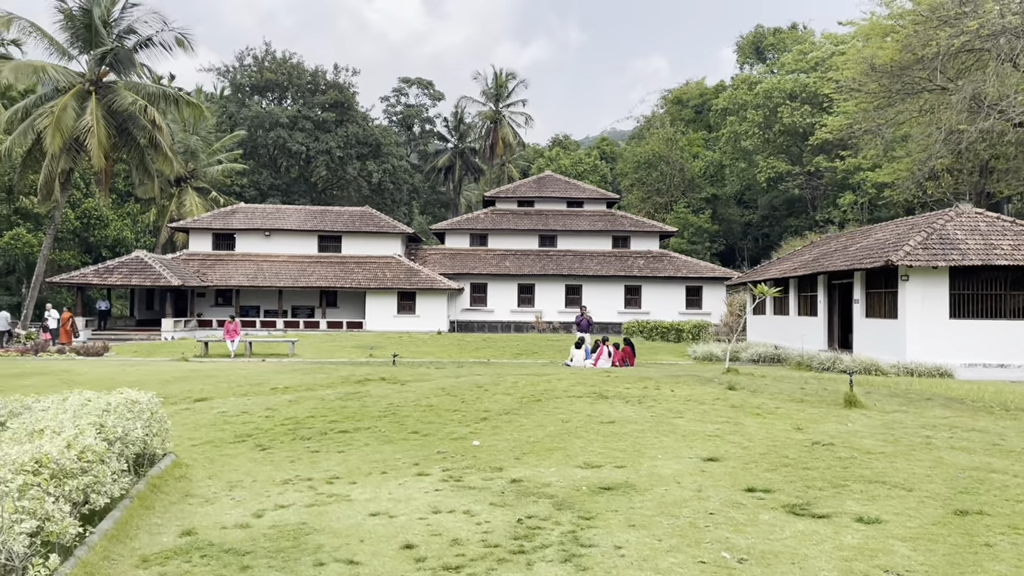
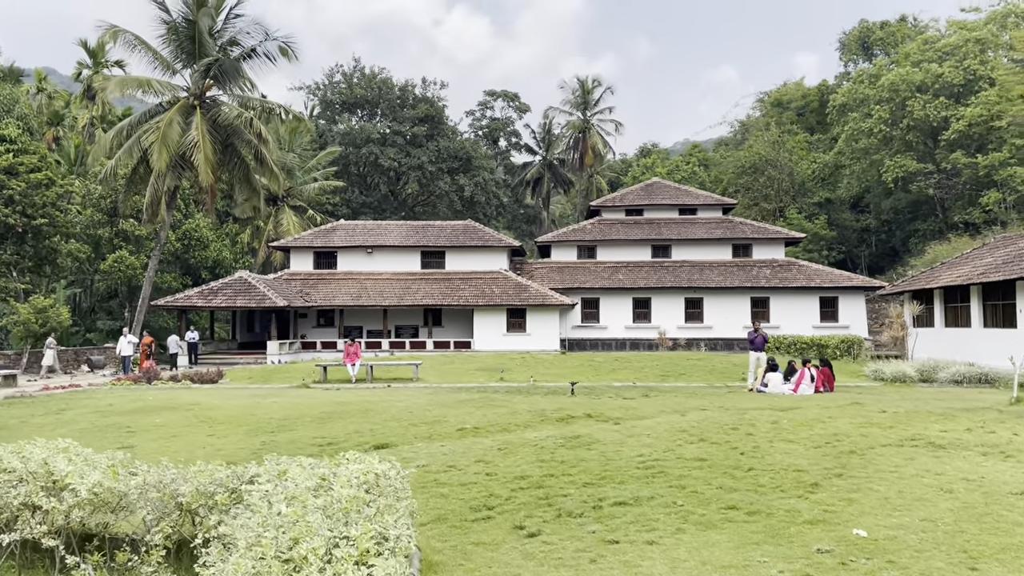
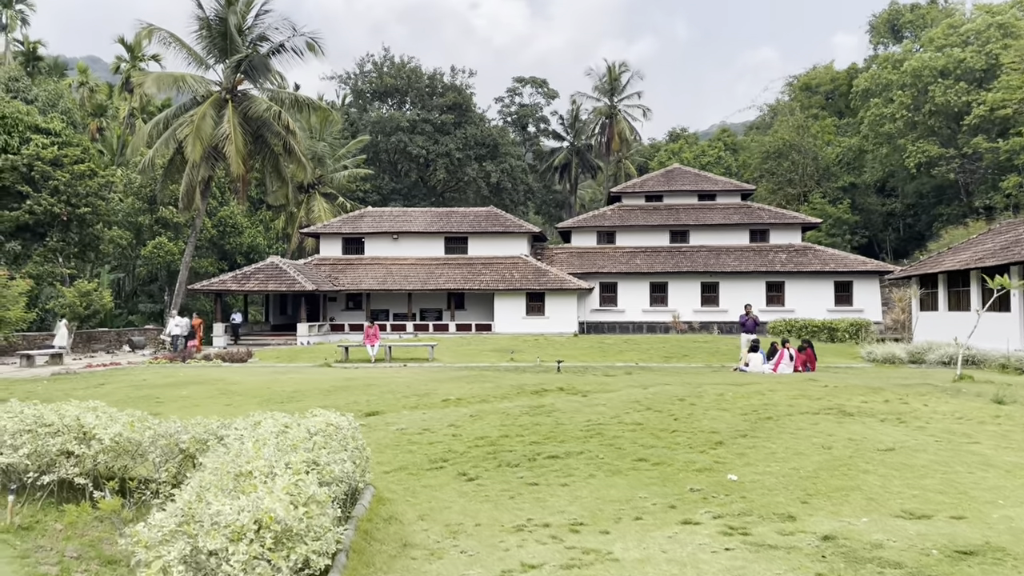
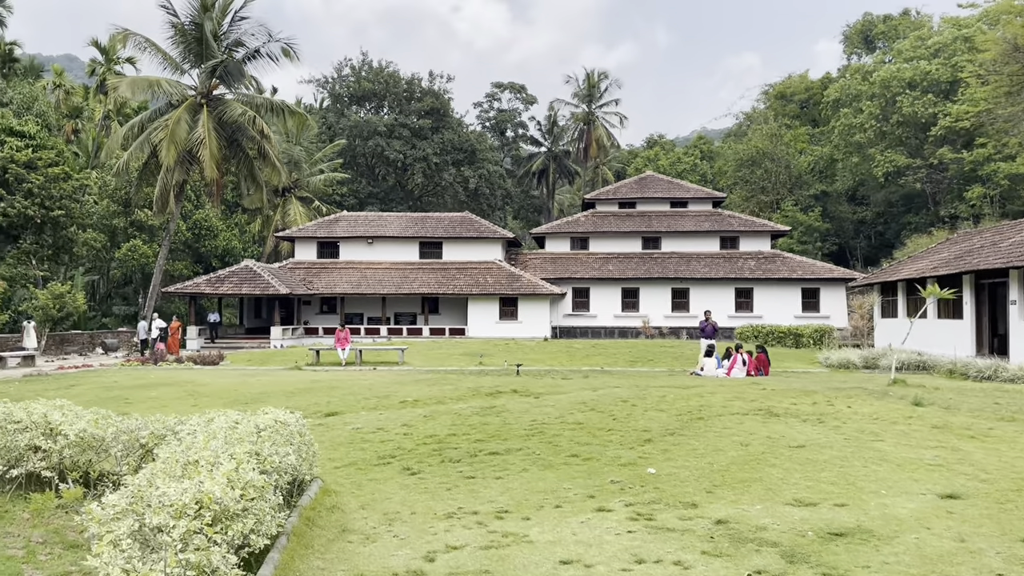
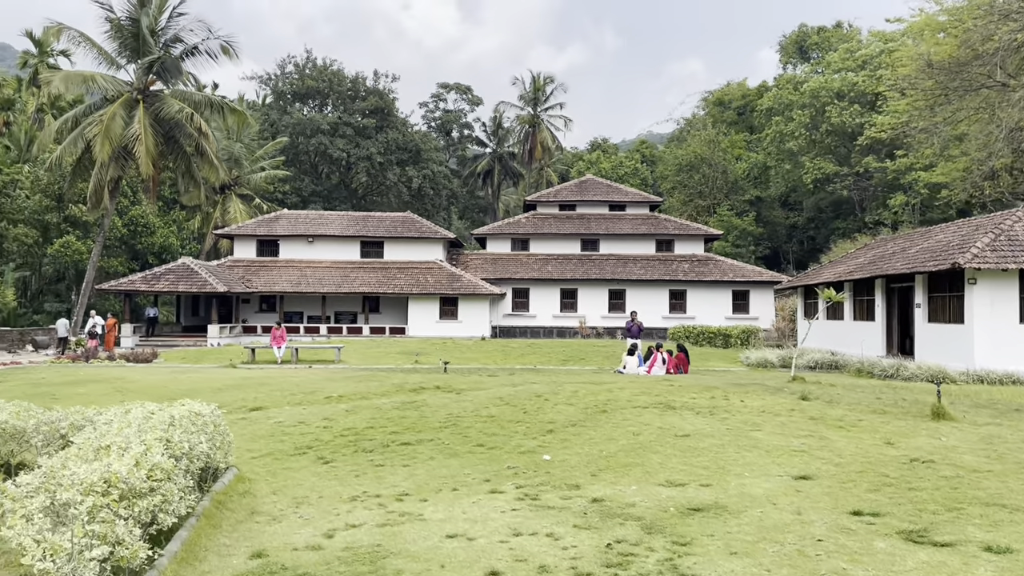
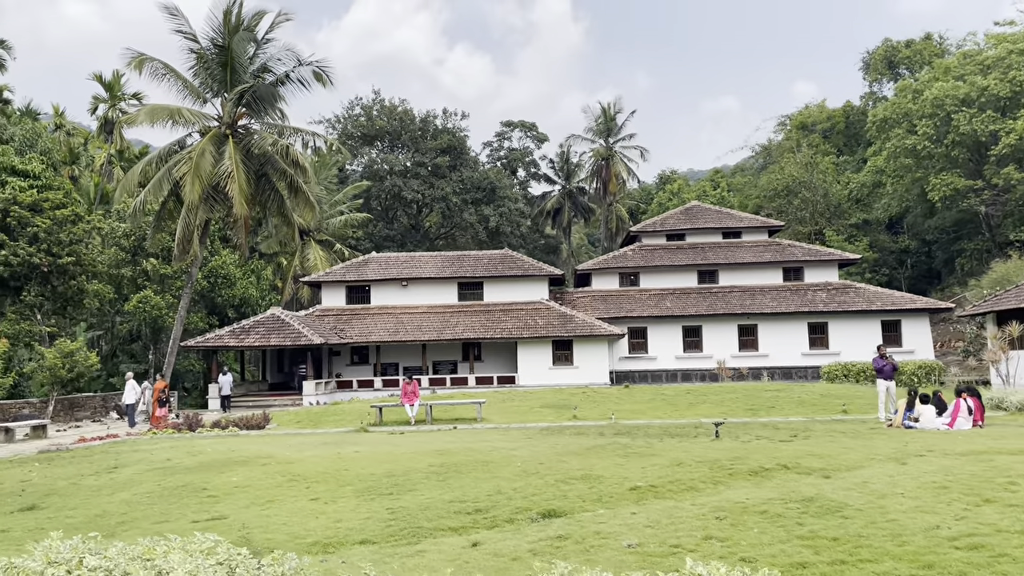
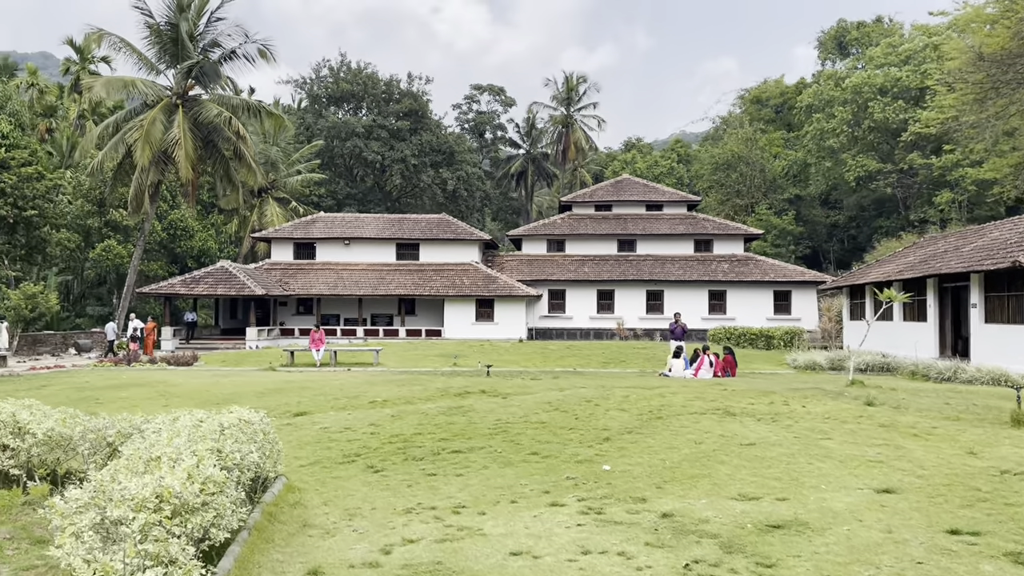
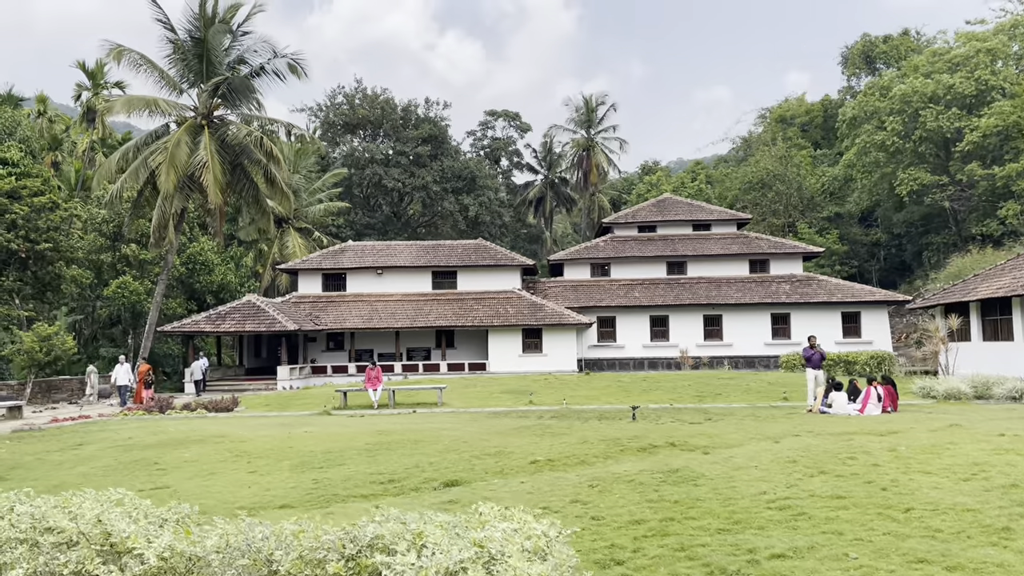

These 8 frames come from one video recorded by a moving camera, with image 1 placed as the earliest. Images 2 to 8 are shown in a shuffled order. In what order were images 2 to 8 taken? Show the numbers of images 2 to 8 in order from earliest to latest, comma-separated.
5, 7, 4, 3, 2, 8, 6
